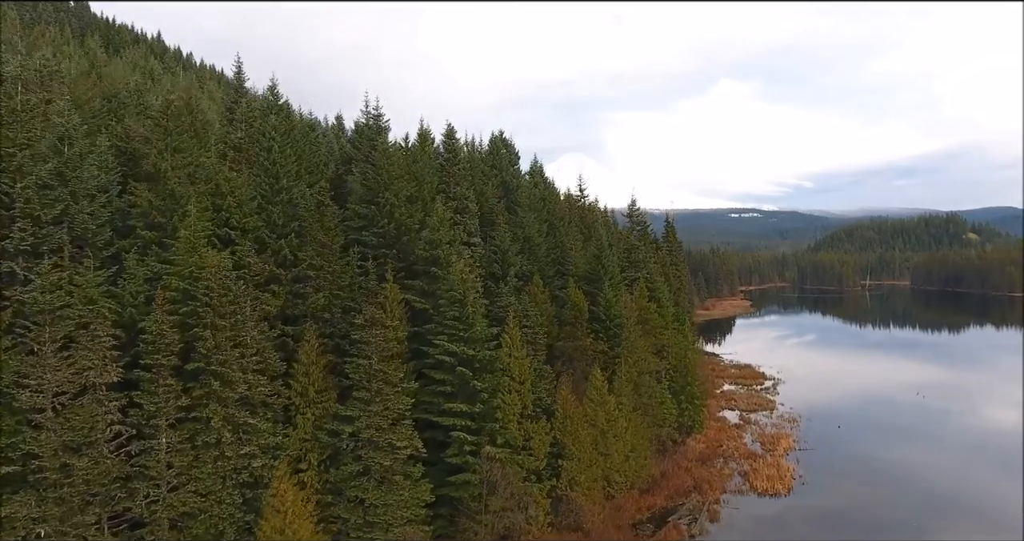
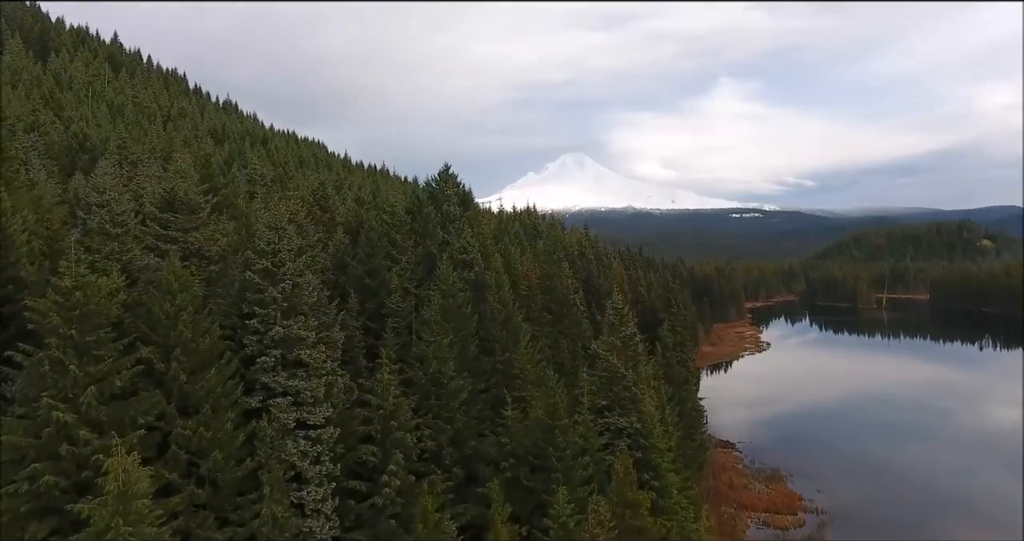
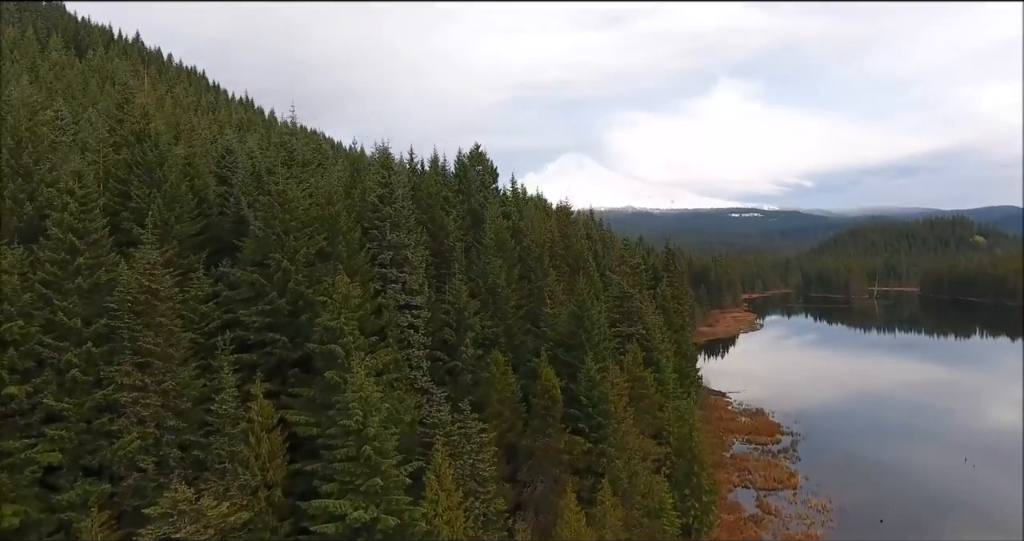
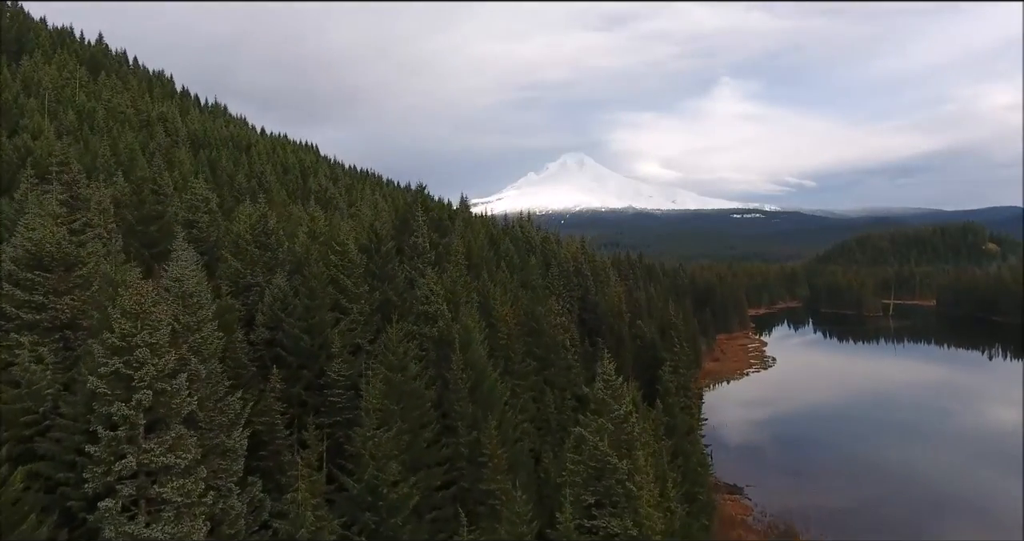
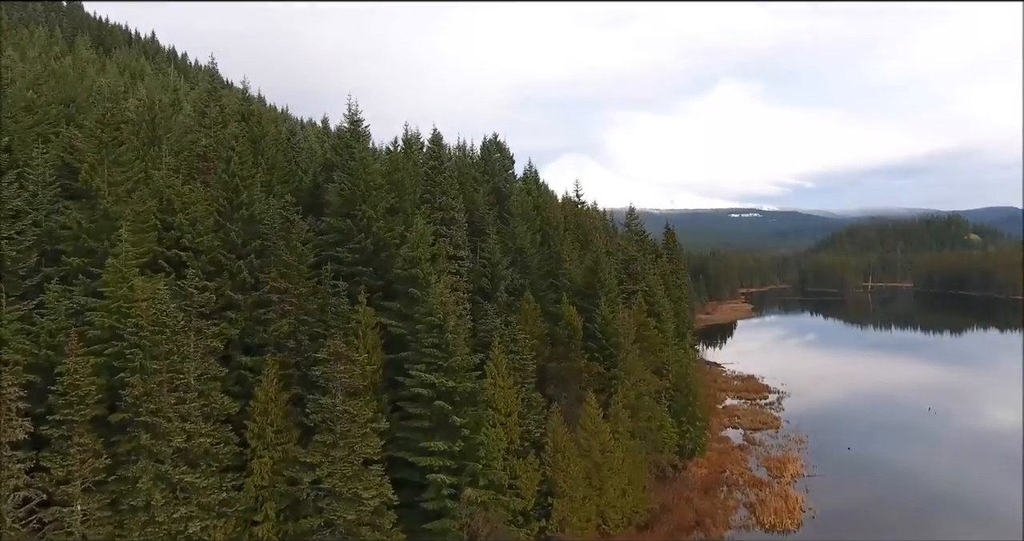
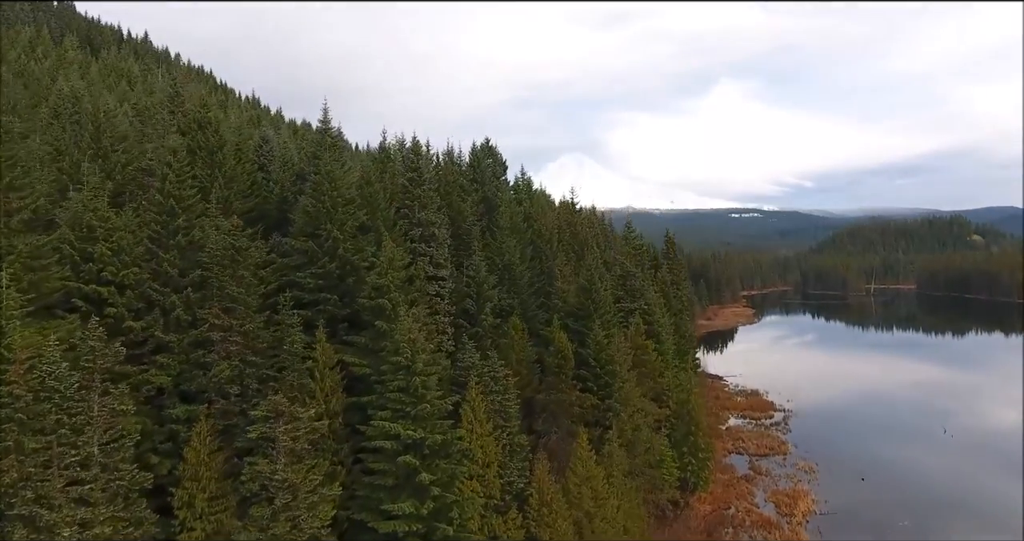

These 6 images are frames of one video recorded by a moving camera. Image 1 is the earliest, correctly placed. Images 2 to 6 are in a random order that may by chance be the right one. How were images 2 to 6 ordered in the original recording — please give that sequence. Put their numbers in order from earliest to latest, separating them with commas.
5, 6, 3, 2, 4
